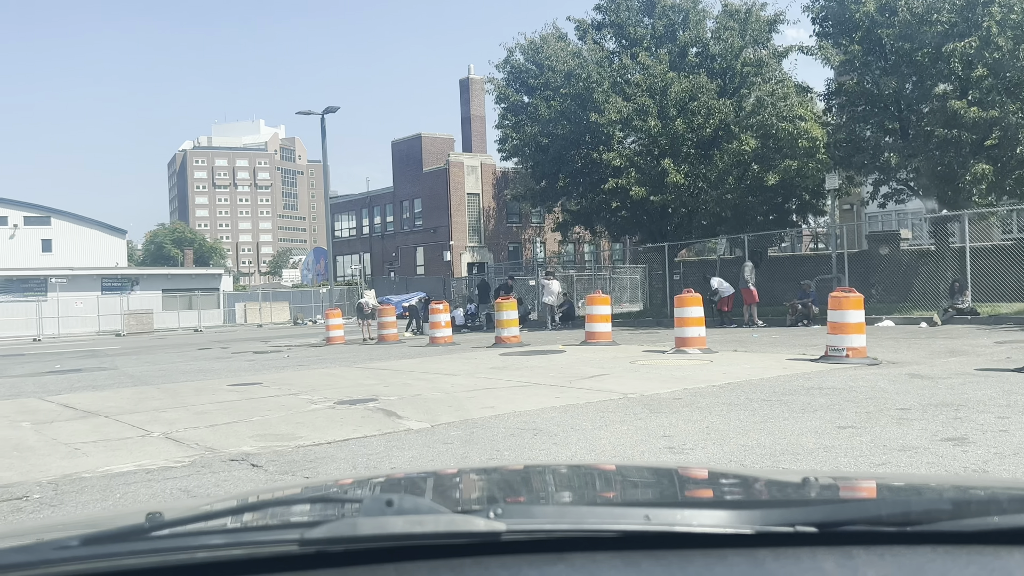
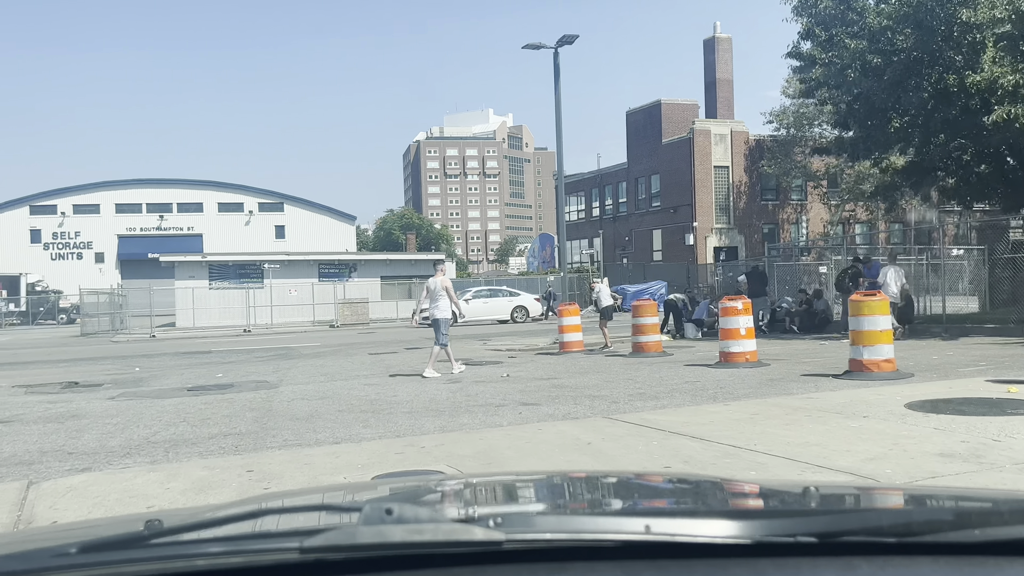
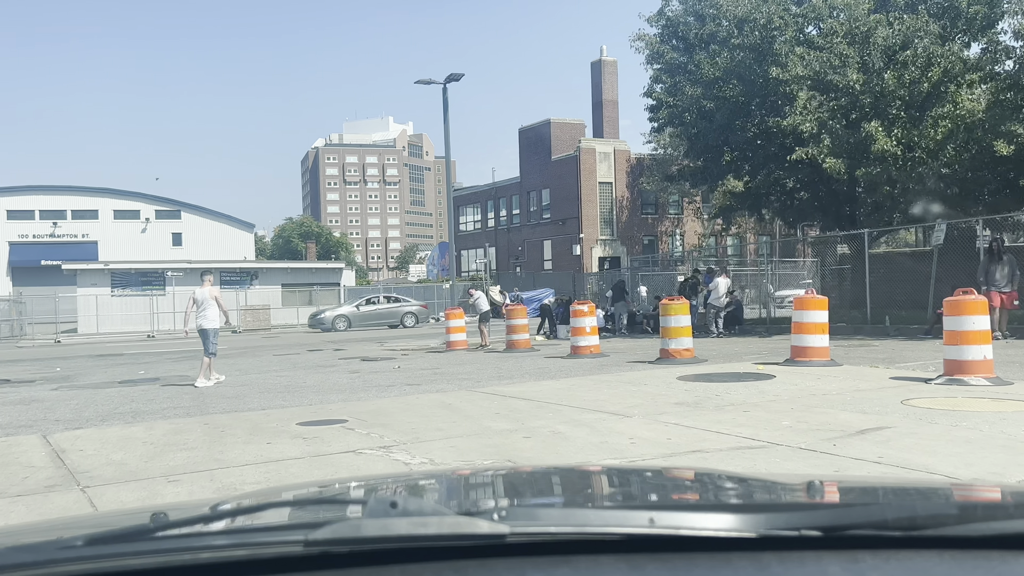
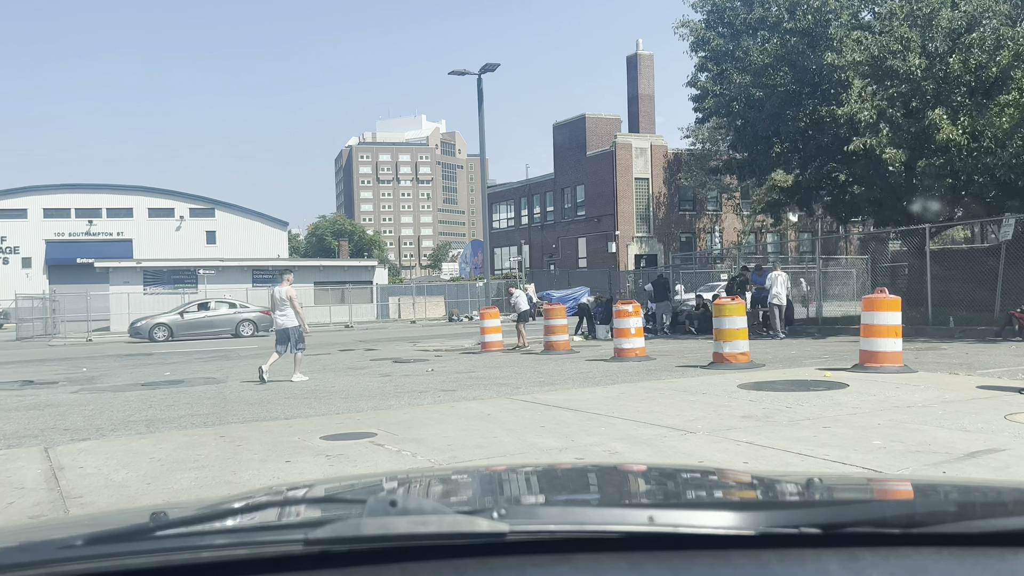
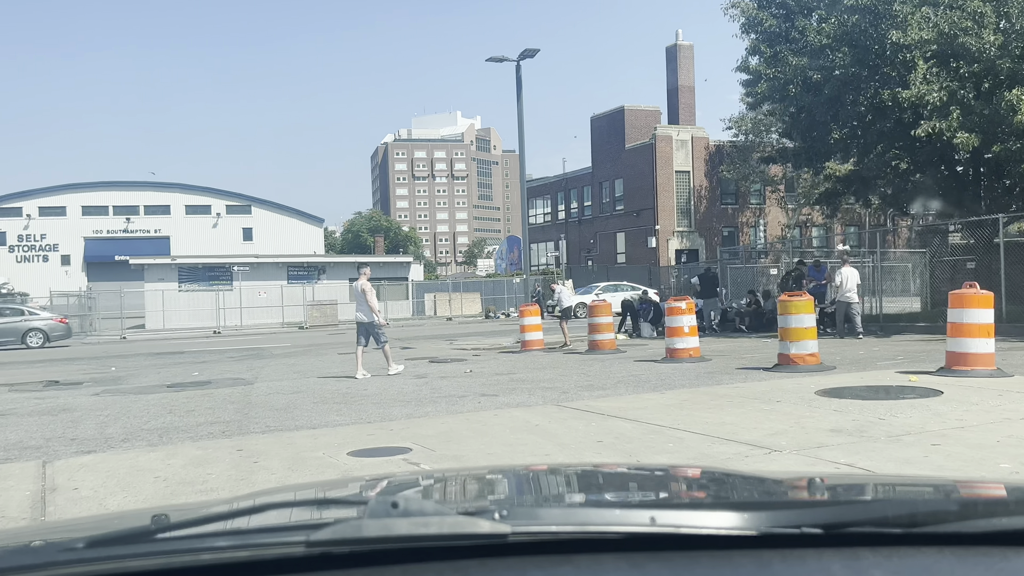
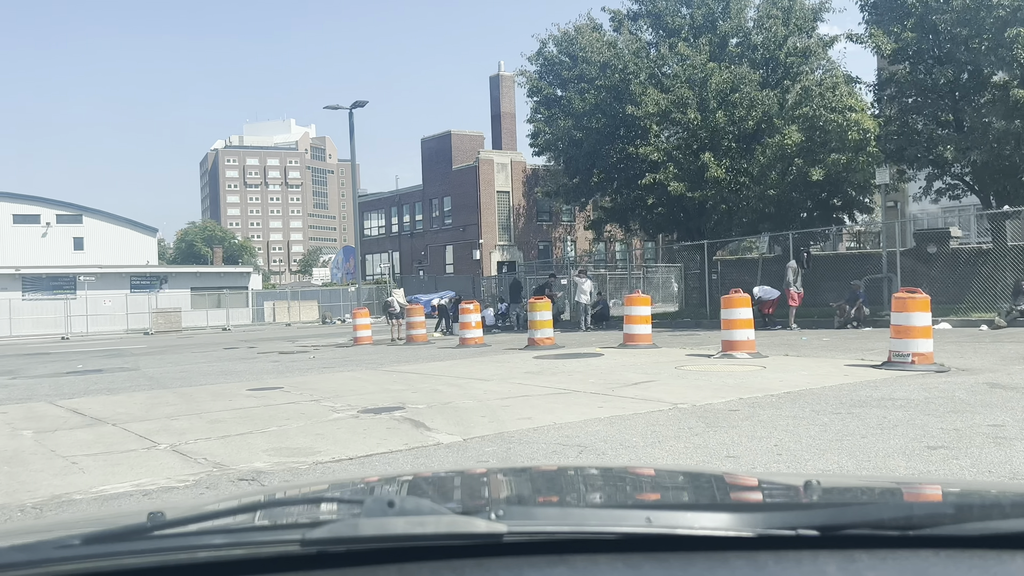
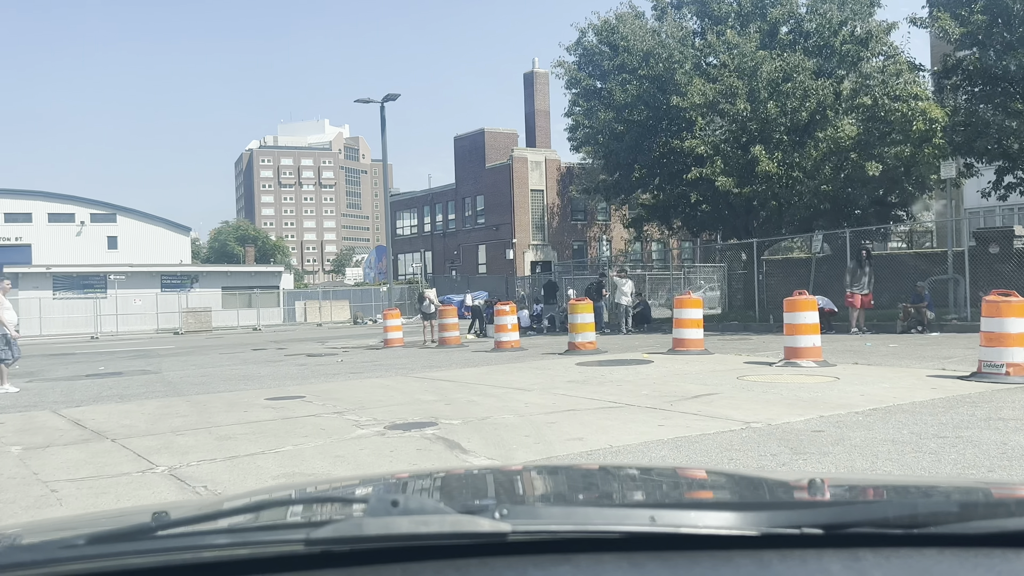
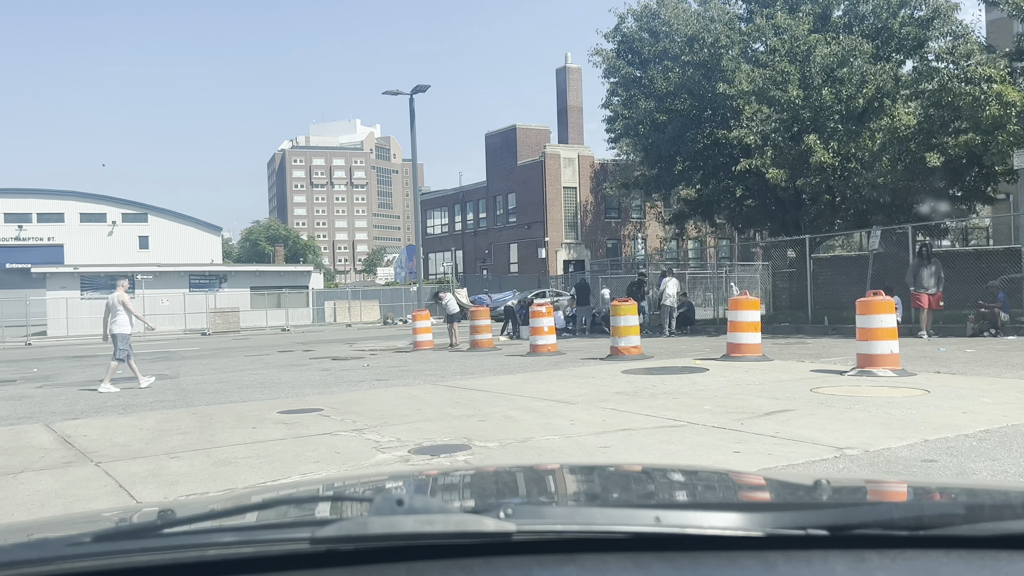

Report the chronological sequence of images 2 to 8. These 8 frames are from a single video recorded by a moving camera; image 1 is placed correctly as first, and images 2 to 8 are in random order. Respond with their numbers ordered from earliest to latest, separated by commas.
6, 7, 8, 3, 4, 5, 2
